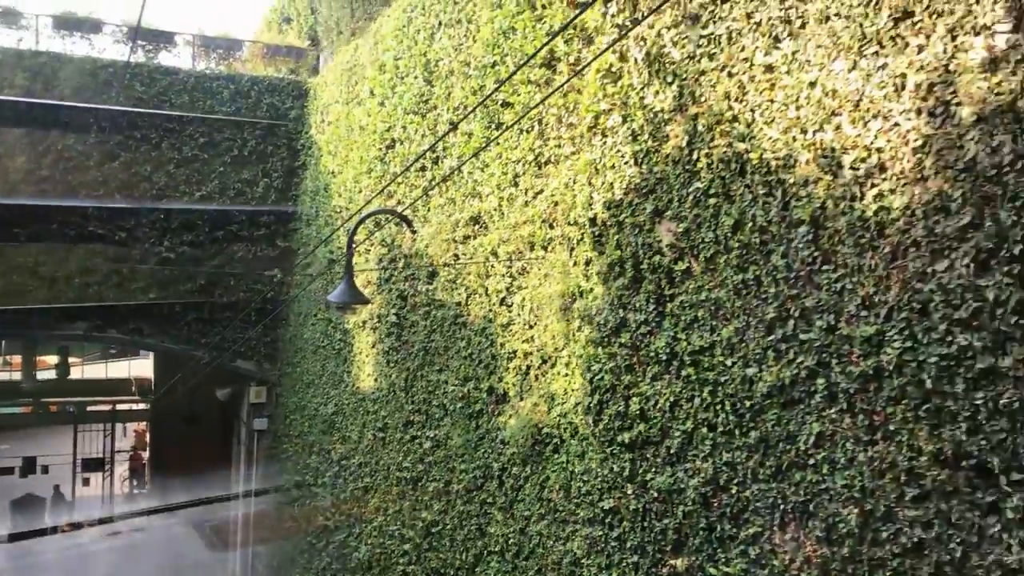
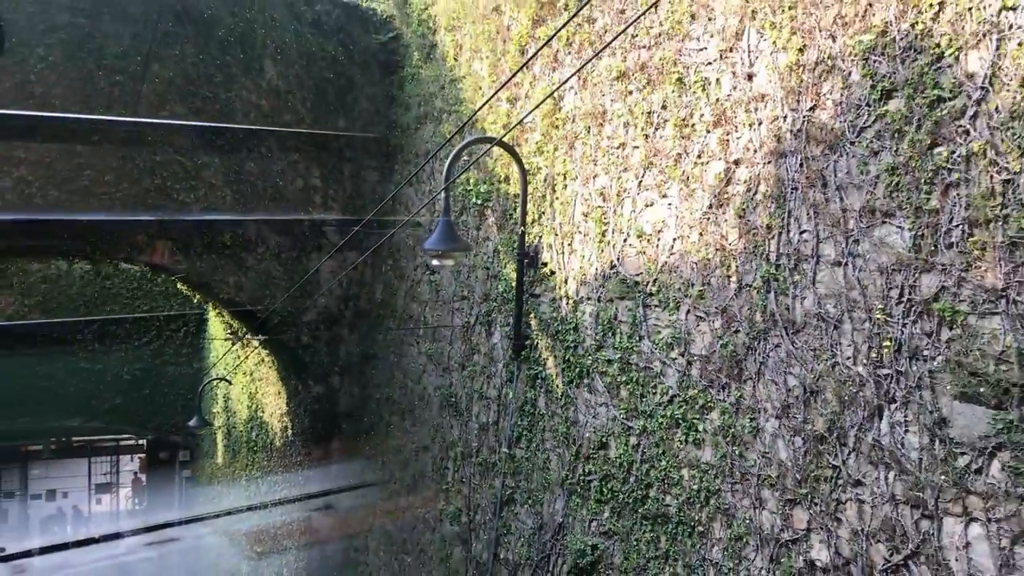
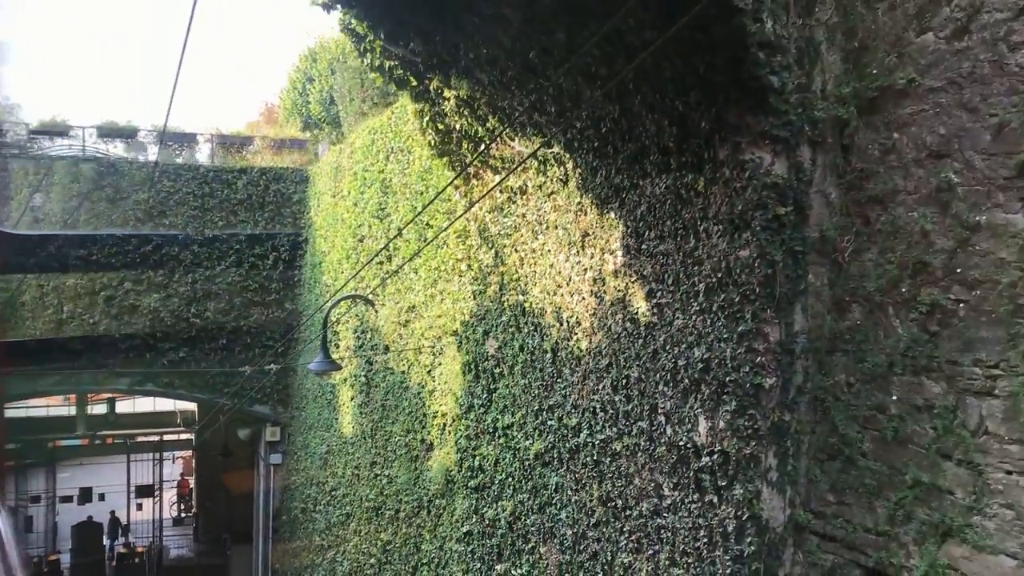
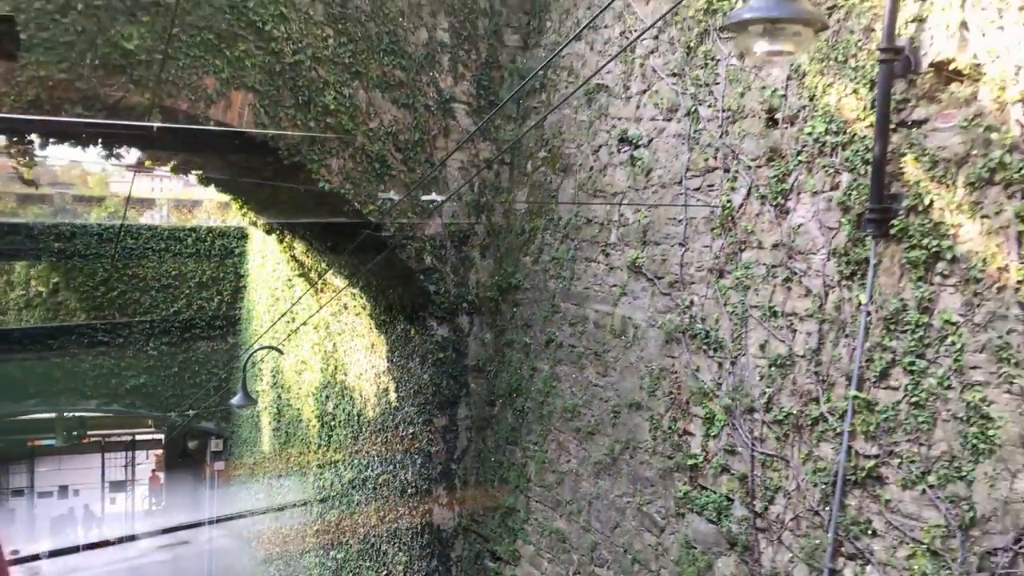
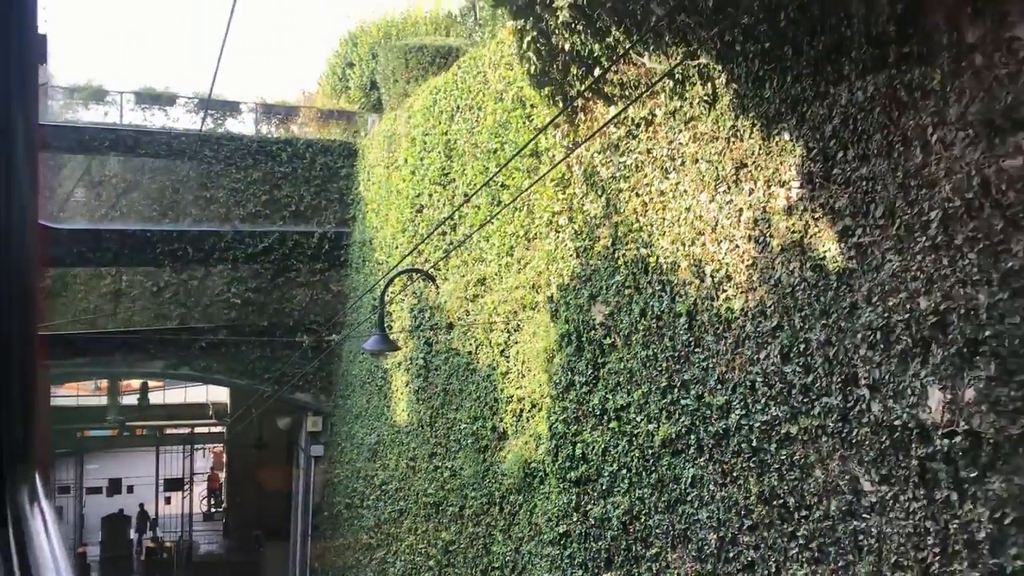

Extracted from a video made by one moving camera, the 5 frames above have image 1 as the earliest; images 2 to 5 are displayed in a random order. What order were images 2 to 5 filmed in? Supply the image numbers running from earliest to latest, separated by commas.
5, 3, 4, 2
